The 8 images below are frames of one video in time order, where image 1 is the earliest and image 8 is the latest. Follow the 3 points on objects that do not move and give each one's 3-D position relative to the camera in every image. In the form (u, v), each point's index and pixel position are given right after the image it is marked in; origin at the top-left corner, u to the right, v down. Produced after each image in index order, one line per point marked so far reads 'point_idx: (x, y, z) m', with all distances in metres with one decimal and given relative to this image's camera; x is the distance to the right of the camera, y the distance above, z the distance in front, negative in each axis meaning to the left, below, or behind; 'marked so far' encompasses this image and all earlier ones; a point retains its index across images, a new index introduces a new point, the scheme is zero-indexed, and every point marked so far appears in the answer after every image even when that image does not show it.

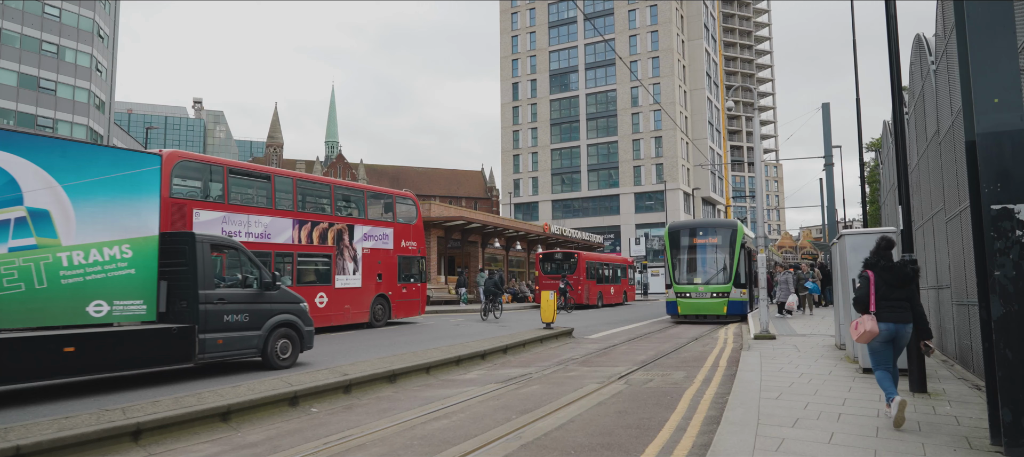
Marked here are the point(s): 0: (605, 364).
0: (+1.6, -2.3, +10.9) m
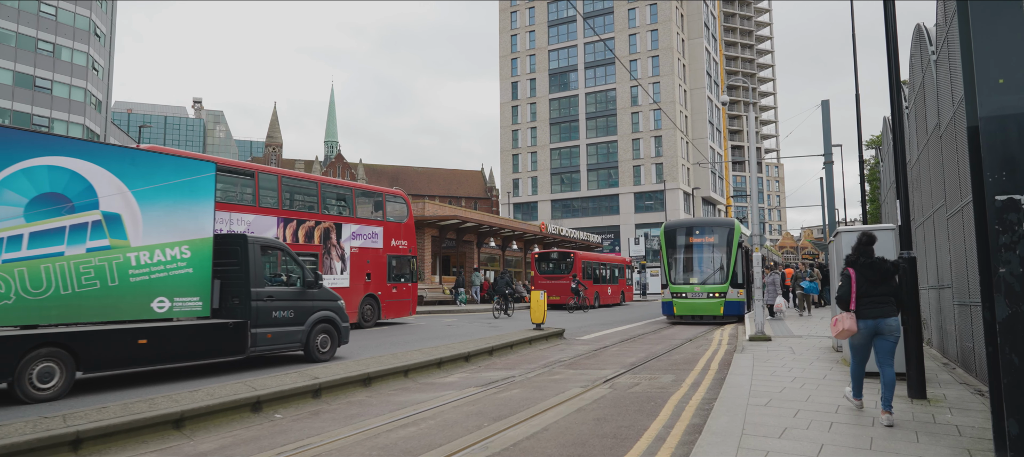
0: (+1.3, -2.3, +10.5) m
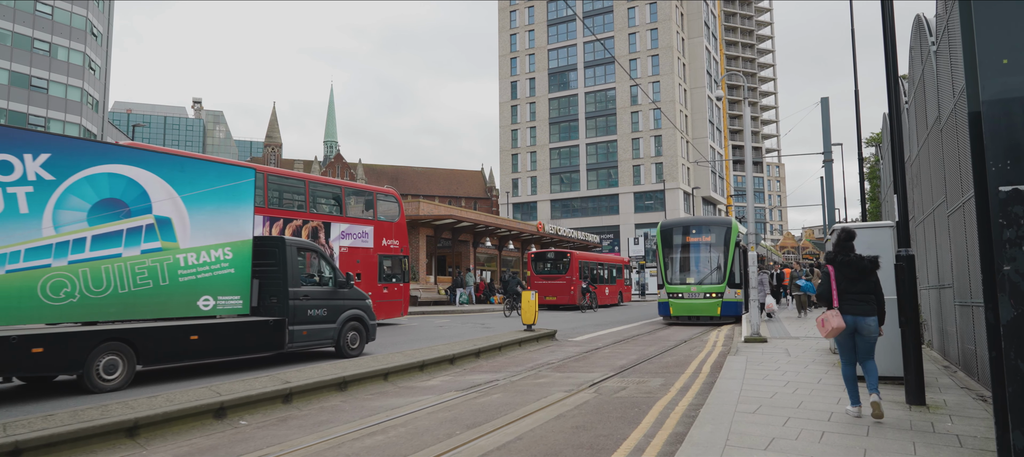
0: (+1.1, -2.2, +10.1) m
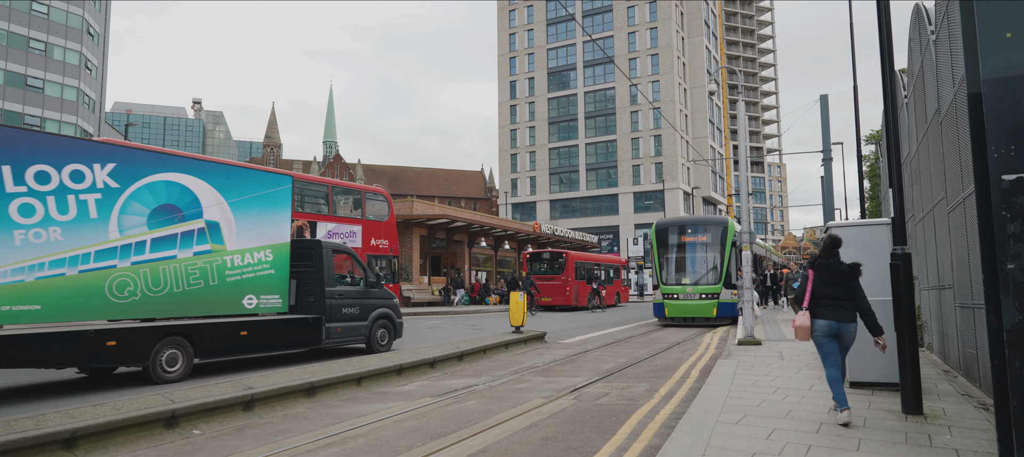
0: (+0.8, -2.2, +9.7) m
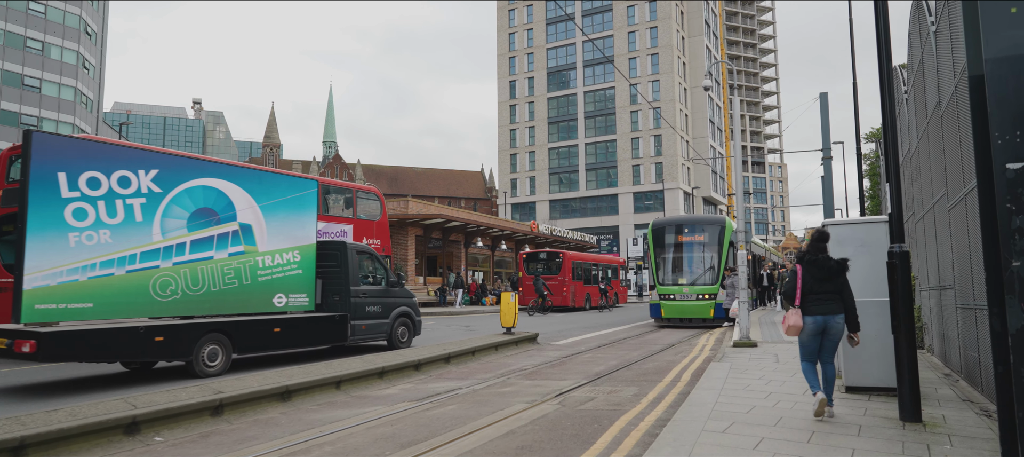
0: (+0.6, -2.2, +9.4) m
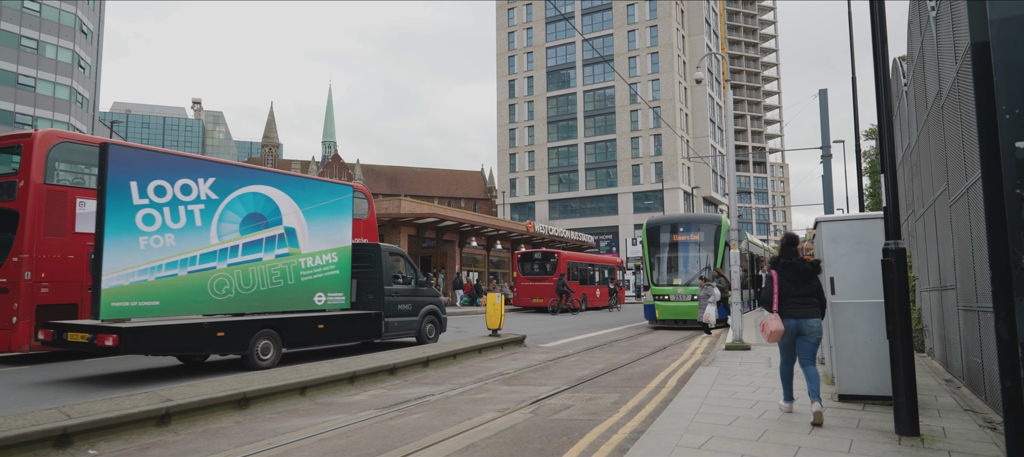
0: (+0.3, -2.2, +8.9) m
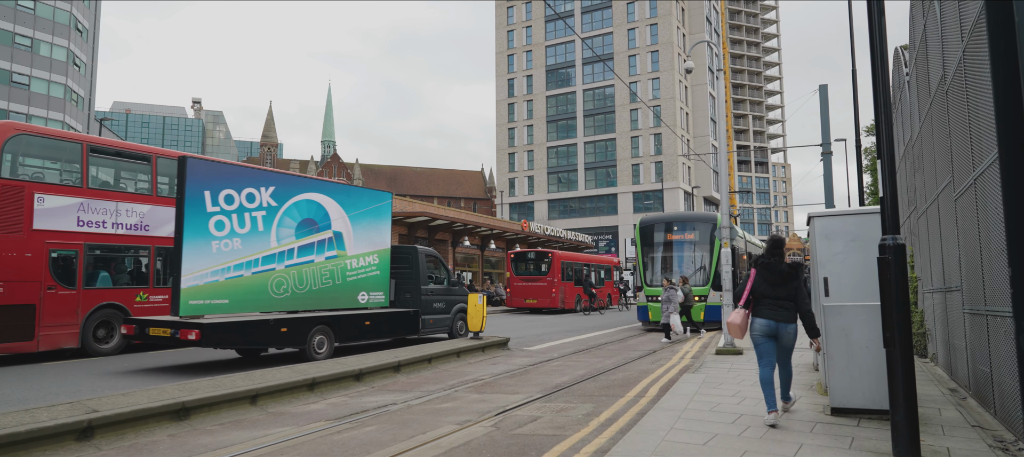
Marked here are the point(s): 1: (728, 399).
0: (-0.1, -2.1, +8.3) m
1: (+2.3, -1.7, +6.5) m
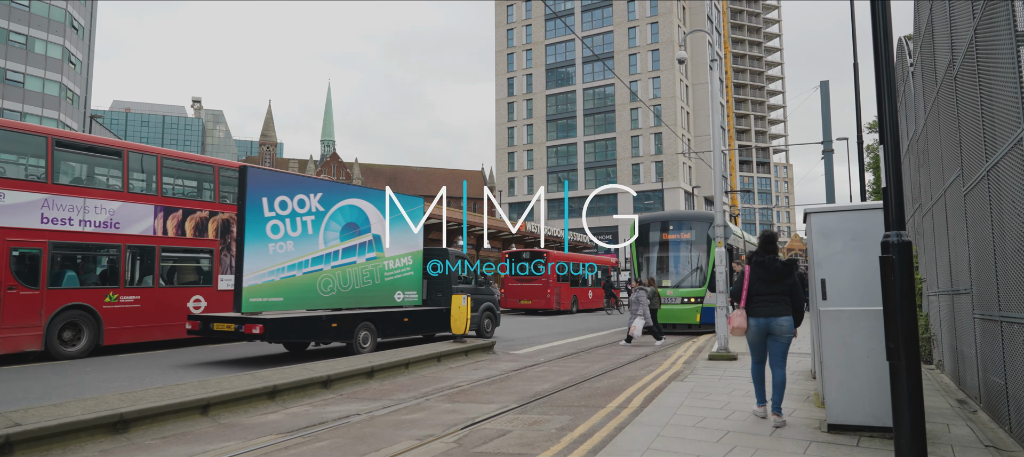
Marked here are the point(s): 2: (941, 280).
0: (-0.4, -2.1, +7.8) m
1: (+2.0, -1.7, +6.0) m
2: (+5.4, -0.7, +8.0) m
